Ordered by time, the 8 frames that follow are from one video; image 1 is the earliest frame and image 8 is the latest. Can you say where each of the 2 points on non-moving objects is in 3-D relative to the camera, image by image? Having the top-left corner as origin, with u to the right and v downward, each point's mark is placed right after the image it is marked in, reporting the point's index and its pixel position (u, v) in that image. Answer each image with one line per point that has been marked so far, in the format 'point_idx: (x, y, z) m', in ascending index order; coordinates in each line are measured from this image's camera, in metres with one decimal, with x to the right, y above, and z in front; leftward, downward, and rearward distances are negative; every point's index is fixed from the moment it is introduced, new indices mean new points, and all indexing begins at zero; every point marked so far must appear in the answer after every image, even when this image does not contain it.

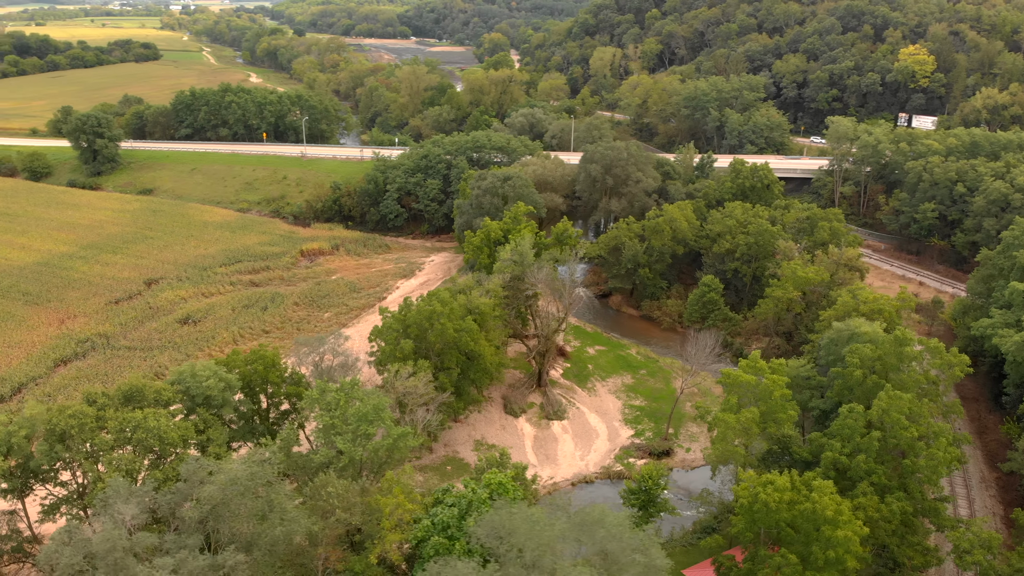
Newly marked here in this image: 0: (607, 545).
0: (+2.0, -5.9, +19.6) m
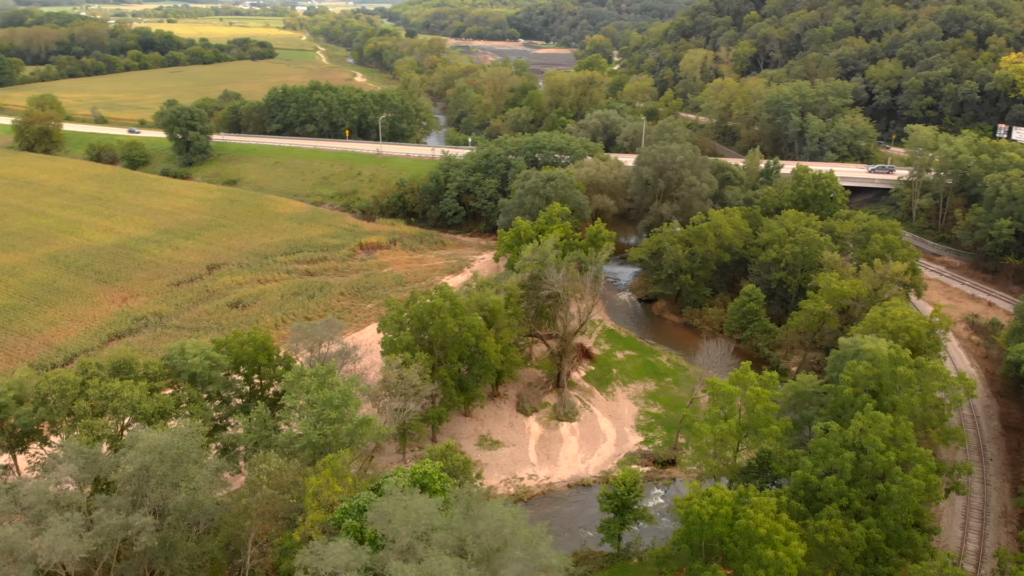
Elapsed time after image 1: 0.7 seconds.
0: (-0.7, -5.8, +19.7) m
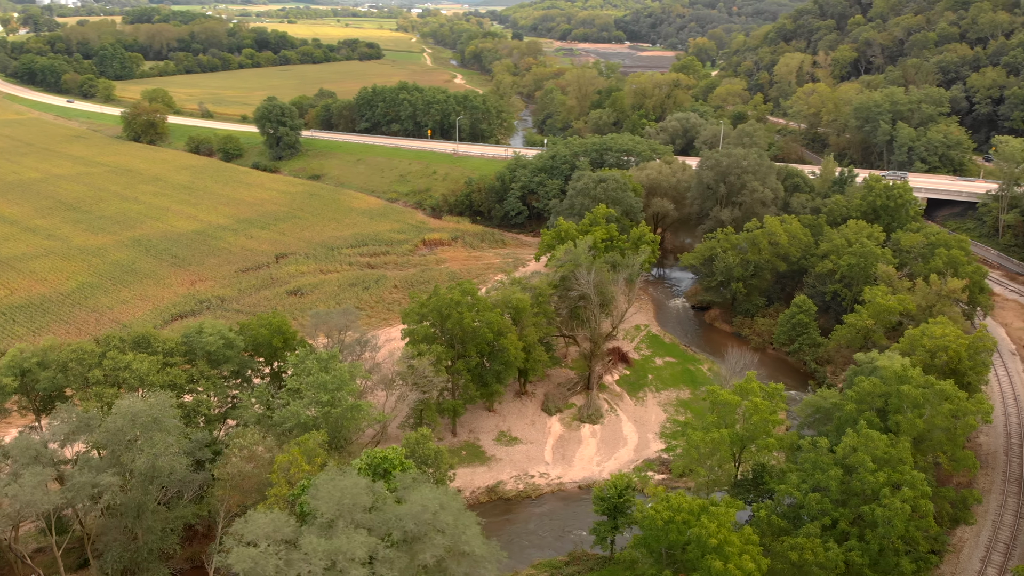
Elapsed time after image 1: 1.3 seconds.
0: (-2.6, -5.6, +20.2) m
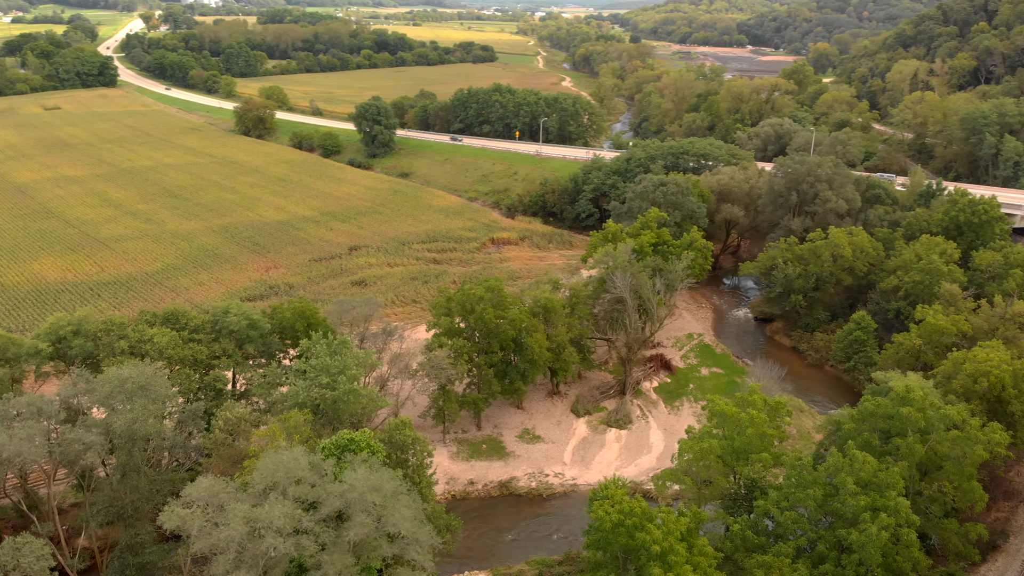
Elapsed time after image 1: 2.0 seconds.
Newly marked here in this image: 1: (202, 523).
0: (-4.4, -5.2, +21.0) m
1: (-7.3, -5.4, +20.1) m
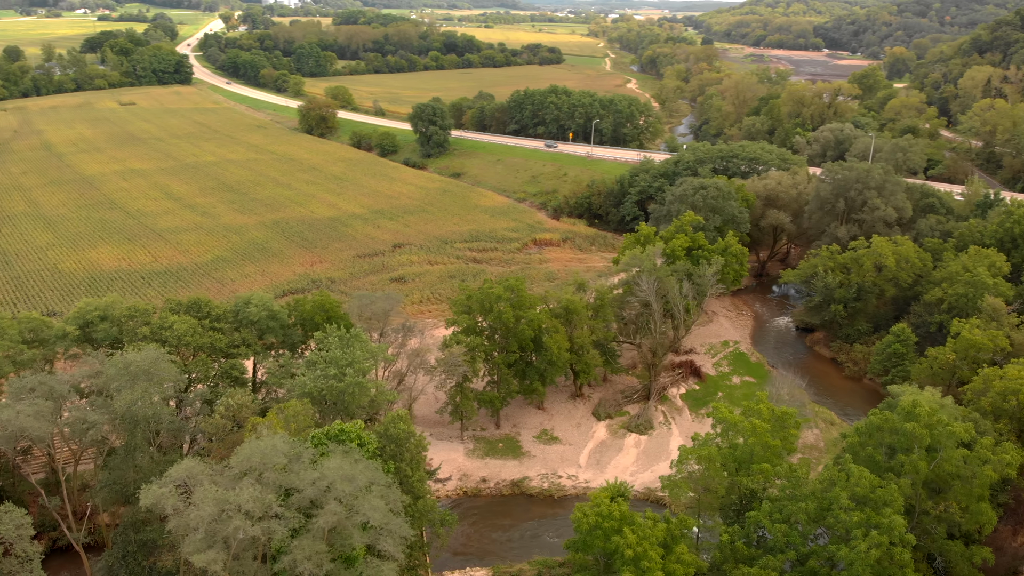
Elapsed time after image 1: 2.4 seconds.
0: (-5.2, -5.0, +21.4) m
1: (-8.2, -5.2, +20.8) m
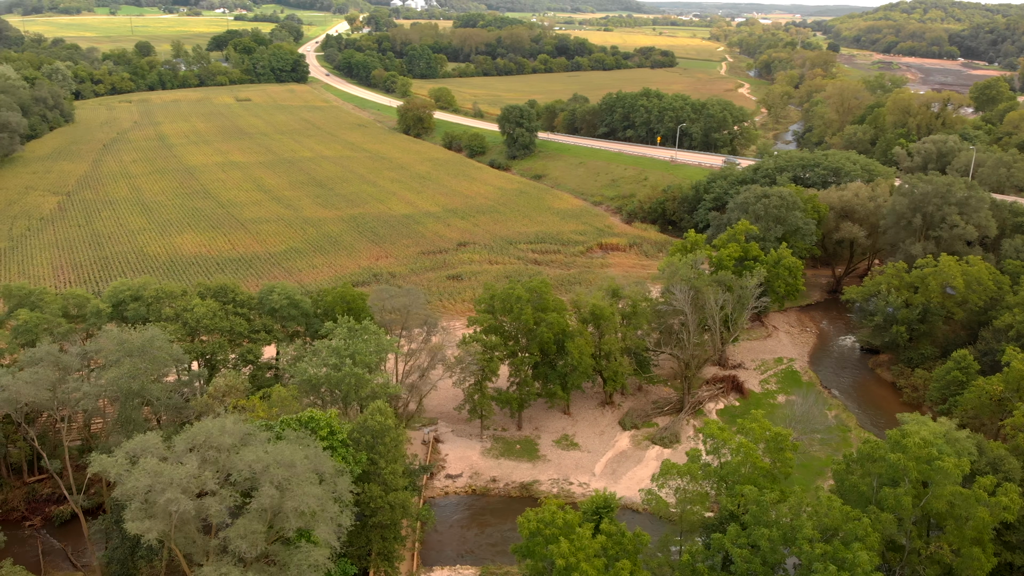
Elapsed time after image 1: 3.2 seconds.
0: (-6.9, -4.7, +22.1) m
1: (-10.0, -4.7, +21.9) m
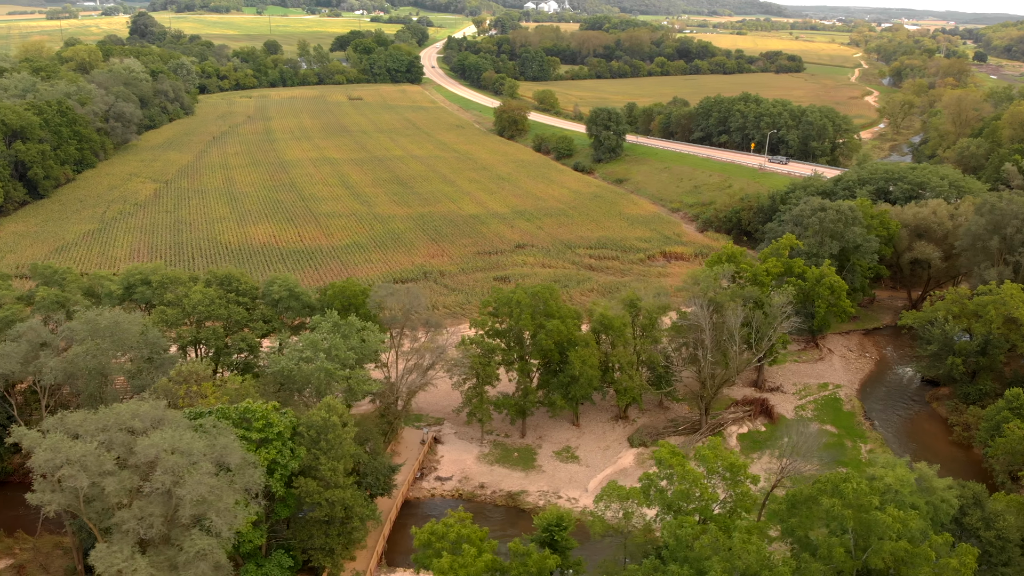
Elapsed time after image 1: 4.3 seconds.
0: (-9.7, -4.4, +22.5) m
1: (-12.8, -4.2, +22.8) m
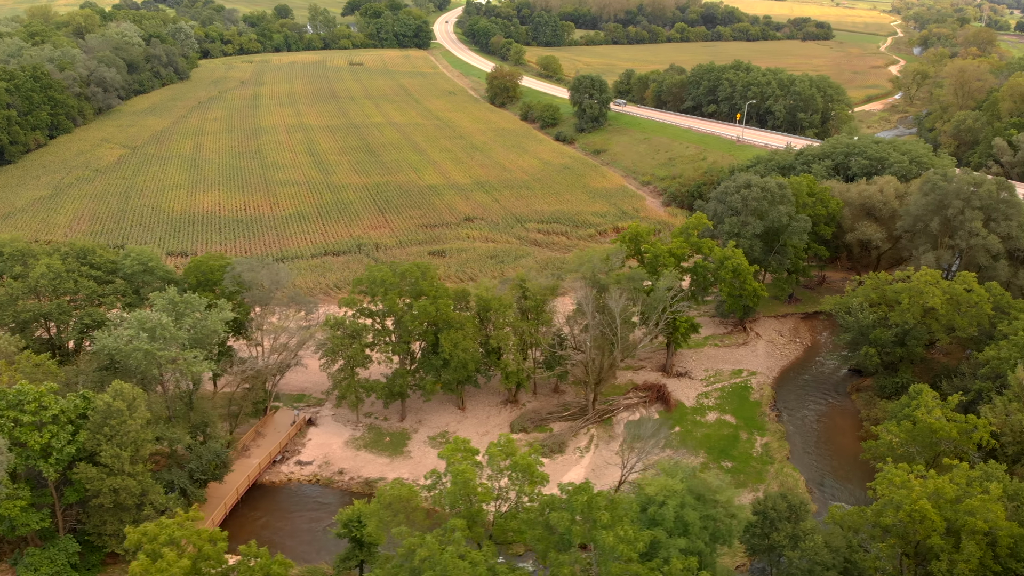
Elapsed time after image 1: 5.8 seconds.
0: (-16.6, -3.8, +21.5) m
1: (-19.6, -3.5, +22.0) m
